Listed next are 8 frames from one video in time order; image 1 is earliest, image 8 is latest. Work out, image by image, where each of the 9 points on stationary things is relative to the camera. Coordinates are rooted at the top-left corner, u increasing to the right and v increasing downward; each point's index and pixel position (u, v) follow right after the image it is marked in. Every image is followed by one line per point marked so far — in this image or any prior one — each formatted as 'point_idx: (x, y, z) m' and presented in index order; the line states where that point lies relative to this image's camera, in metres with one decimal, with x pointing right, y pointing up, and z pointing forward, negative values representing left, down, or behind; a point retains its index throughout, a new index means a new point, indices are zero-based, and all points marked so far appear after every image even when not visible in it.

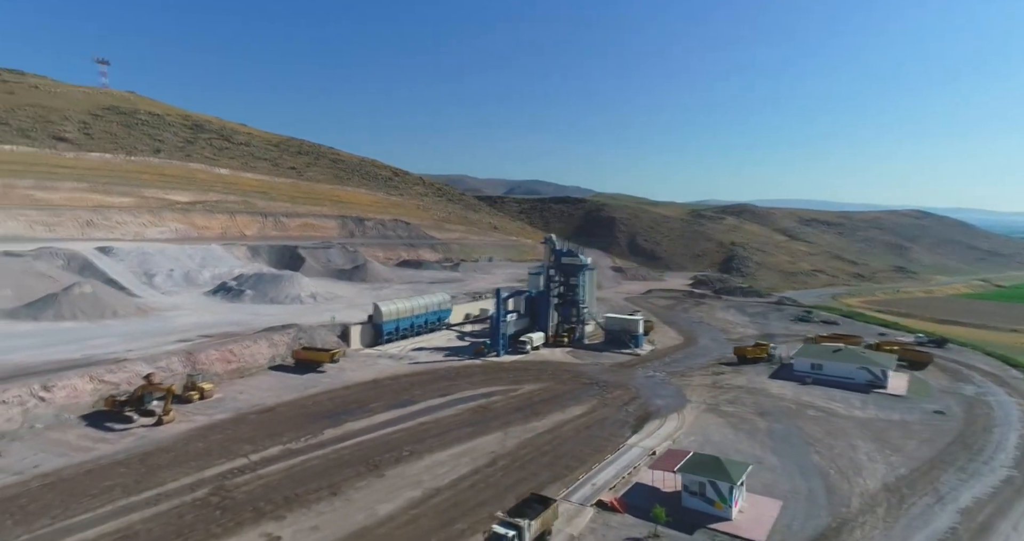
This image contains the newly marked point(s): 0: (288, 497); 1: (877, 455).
0: (-6.1, -6.3, +15.3) m
1: (+11.7, -5.9, +18.2) m
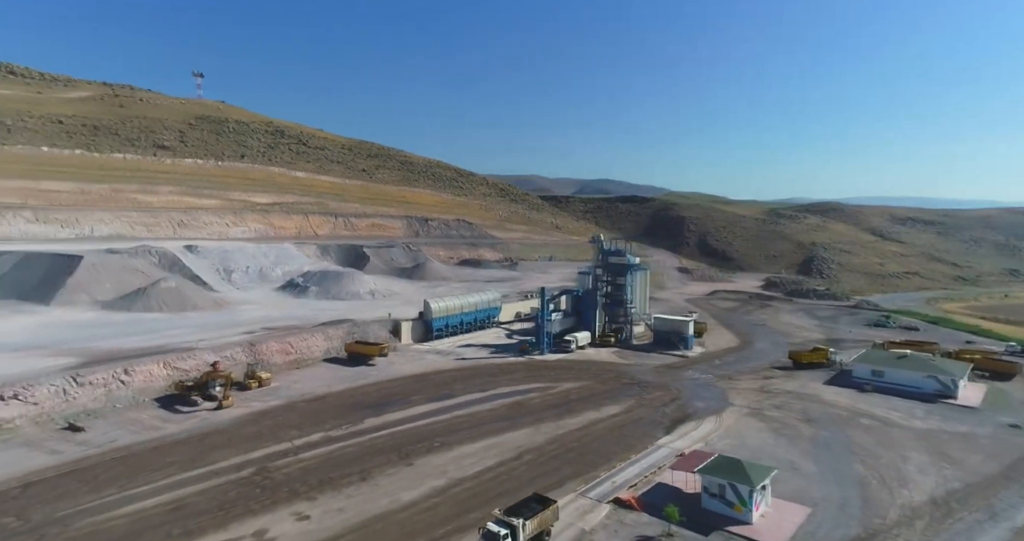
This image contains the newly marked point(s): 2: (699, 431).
0: (-5.5, -6.1, +16.3) m
1: (+12.5, -5.9, +17.0) m
2: (+6.7, -5.7, +20.0) m
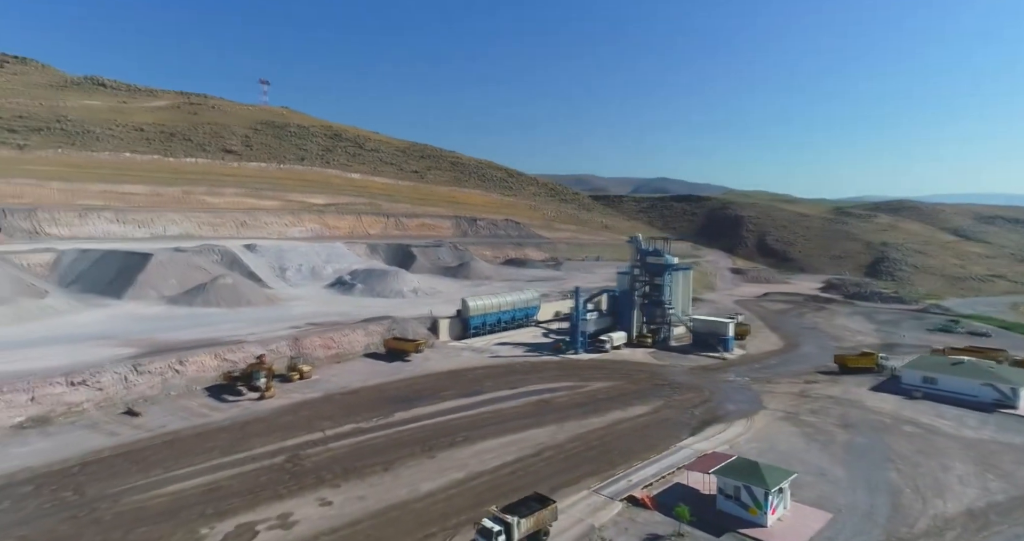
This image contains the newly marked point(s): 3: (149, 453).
0: (-5.0, -6.0, +17.0) m
1: (+13.0, -5.9, +16.1) m
2: (+7.5, -5.7, +19.6) m
3: (-12.3, -6.1, +18.8) m
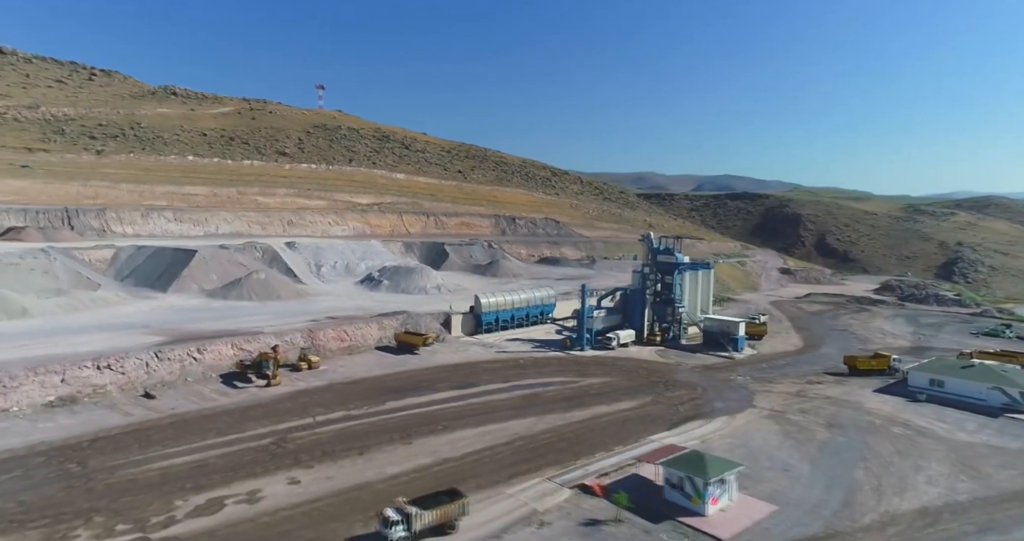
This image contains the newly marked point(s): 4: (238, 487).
0: (-6.0, -5.8, +17.9) m
1: (+11.9, -5.8, +15.6) m
2: (+6.6, -5.5, +19.5) m
3: (-13.1, -5.9, +20.3) m
4: (-7.5, -5.9, +15.2) m
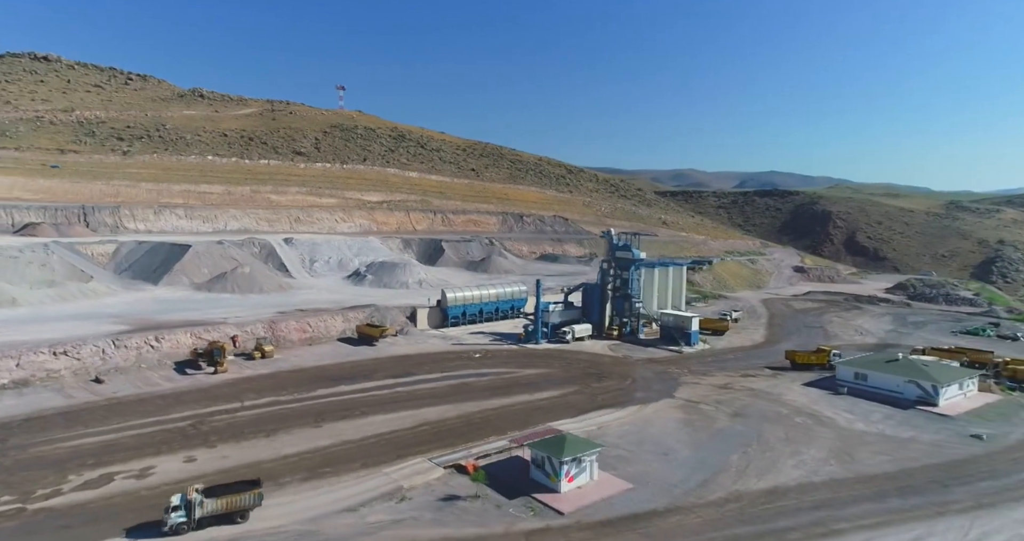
0: (-9.3, -5.5, +18.8) m
1: (+8.5, -5.5, +15.8) m
2: (+3.4, -5.2, +19.9) m
3: (-16.3, -5.4, +21.4) m
4: (-10.9, -5.6, +16.1) m
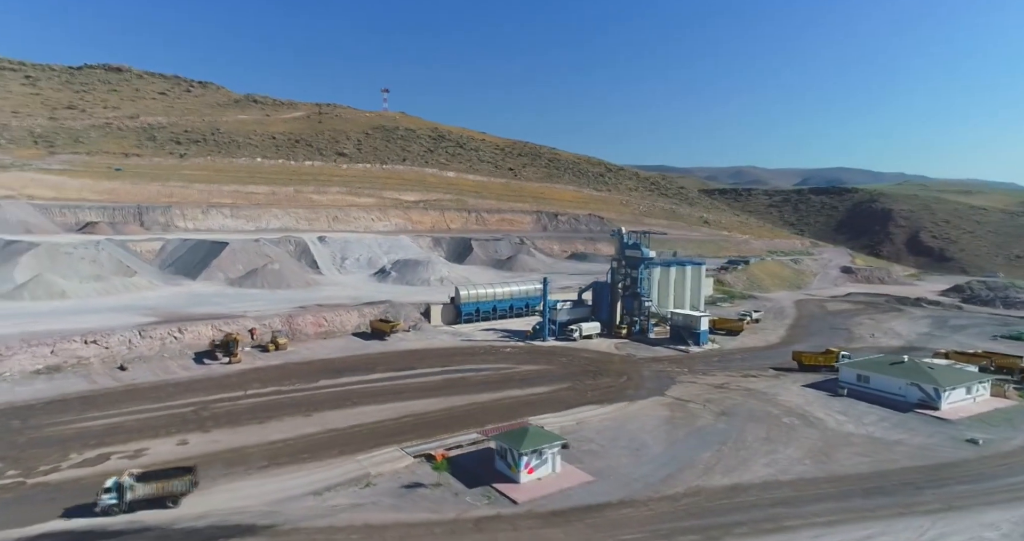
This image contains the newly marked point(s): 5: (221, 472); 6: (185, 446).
0: (-10.0, -5.2, +19.8) m
1: (+7.6, -5.4, +15.5) m
2: (+2.8, -5.1, +20.0) m
3: (-16.8, -5.2, +22.9) m
4: (-11.8, -5.4, +17.2) m
5: (-8.0, -5.4, +15.0) m
6: (-10.0, -5.4, +17.1) m
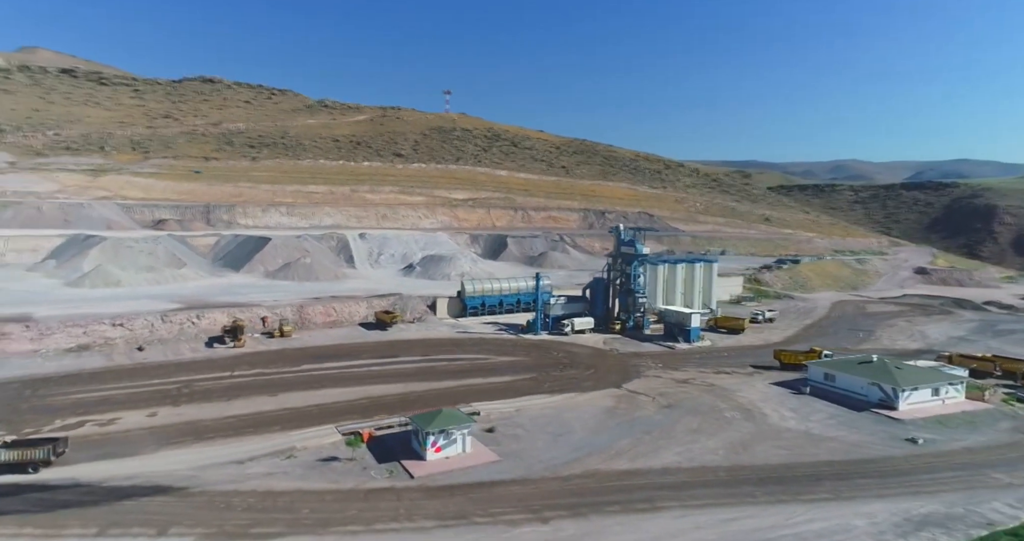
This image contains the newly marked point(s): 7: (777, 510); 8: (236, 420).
0: (-11.9, -4.8, +21.7) m
1: (+5.1, -5.1, +15.6) m
2: (+0.8, -4.8, +20.5) m
3: (-18.3, -4.7, +25.5) m
4: (-13.9, -4.9, +19.3) m
5: (-10.4, -5.1, +16.7) m
6: (-12.2, -5.0, +19.0) m
7: (+5.9, -5.3, +12.4) m
8: (-9.3, -5.0, +18.7) m
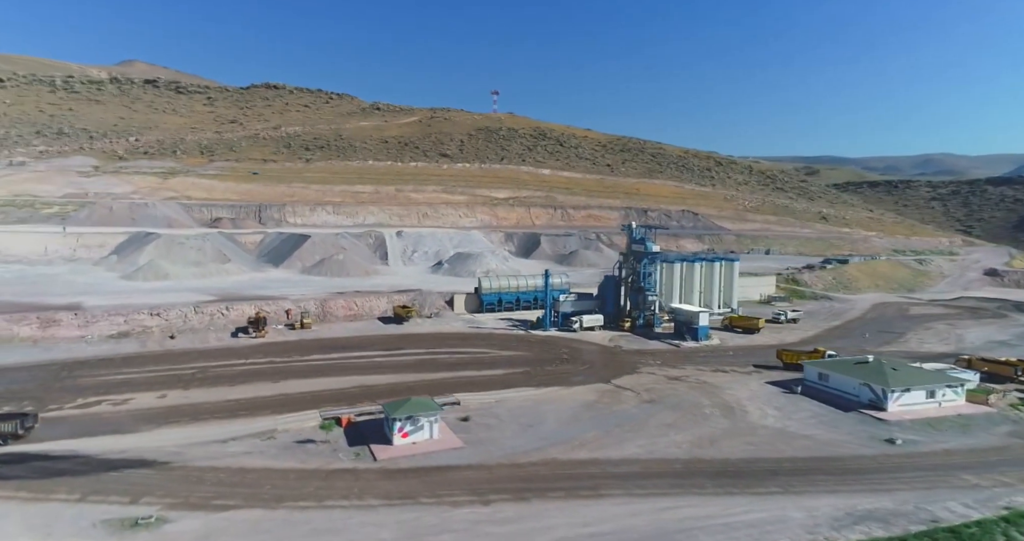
0: (-12.3, -4.6, +23.2) m
1: (+4.1, -5.0, +15.7) m
2: (+0.2, -4.6, +21.0) m
3: (-18.4, -4.4, +27.5) m
4: (-14.6, -4.7, +21.0) m
5: (-11.2, -4.8, +18.1) m
6: (-12.9, -4.7, +20.6) m
7: (+4.6, -5.2, +12.5) m
8: (-10.0, -4.8, +20.0) m
